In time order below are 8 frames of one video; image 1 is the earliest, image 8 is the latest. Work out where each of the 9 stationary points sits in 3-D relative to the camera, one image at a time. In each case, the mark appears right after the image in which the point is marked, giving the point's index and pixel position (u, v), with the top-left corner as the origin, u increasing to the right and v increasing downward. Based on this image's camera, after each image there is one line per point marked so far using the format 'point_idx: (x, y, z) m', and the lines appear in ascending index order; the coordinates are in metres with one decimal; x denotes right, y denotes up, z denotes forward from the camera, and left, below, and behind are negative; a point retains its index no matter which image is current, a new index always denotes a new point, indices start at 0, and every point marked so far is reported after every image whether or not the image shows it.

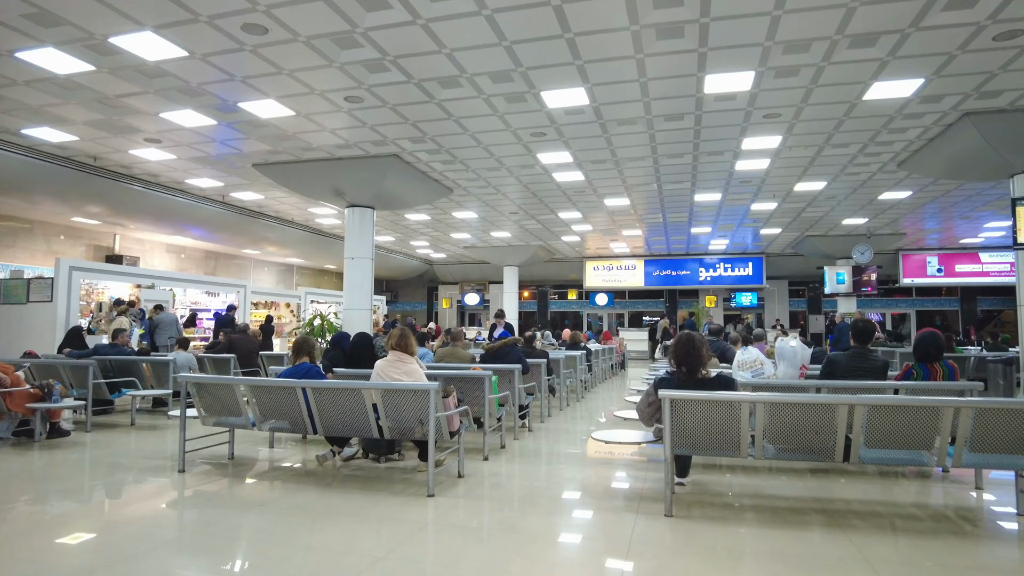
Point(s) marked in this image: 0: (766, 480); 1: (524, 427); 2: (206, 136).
0: (+1.9, -1.5, +4.4) m
1: (+0.1, -1.6, +6.5) m
2: (-4.8, +2.4, +9.0) m
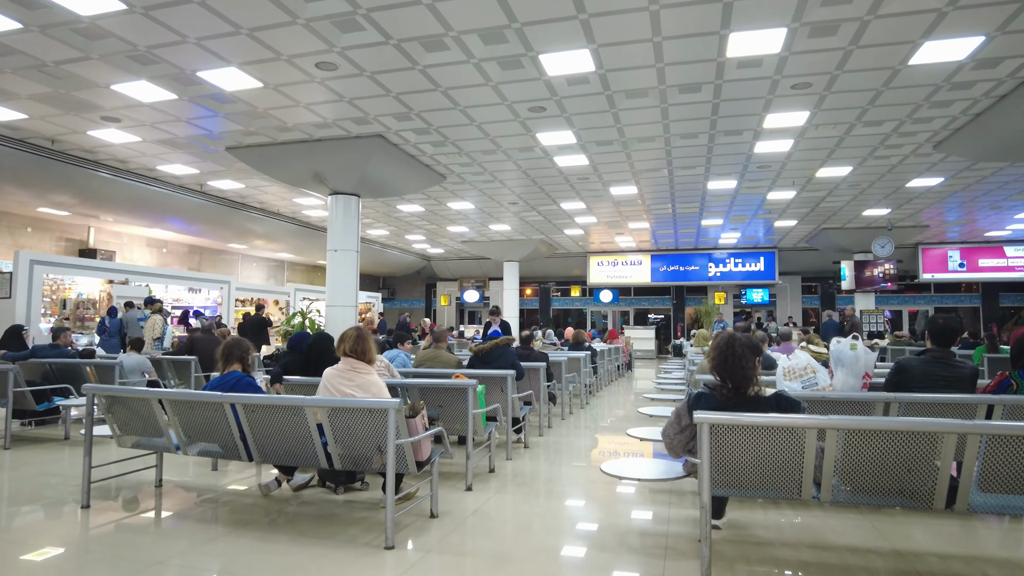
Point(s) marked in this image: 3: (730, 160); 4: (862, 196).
0: (+1.8, -1.4, +3.5) m
1: (+0.1, -1.5, +5.6) m
2: (-4.8, +2.4, +8.1) m
3: (+3.7, +2.2, +10.0) m
4: (+7.6, +2.0, +12.8) m
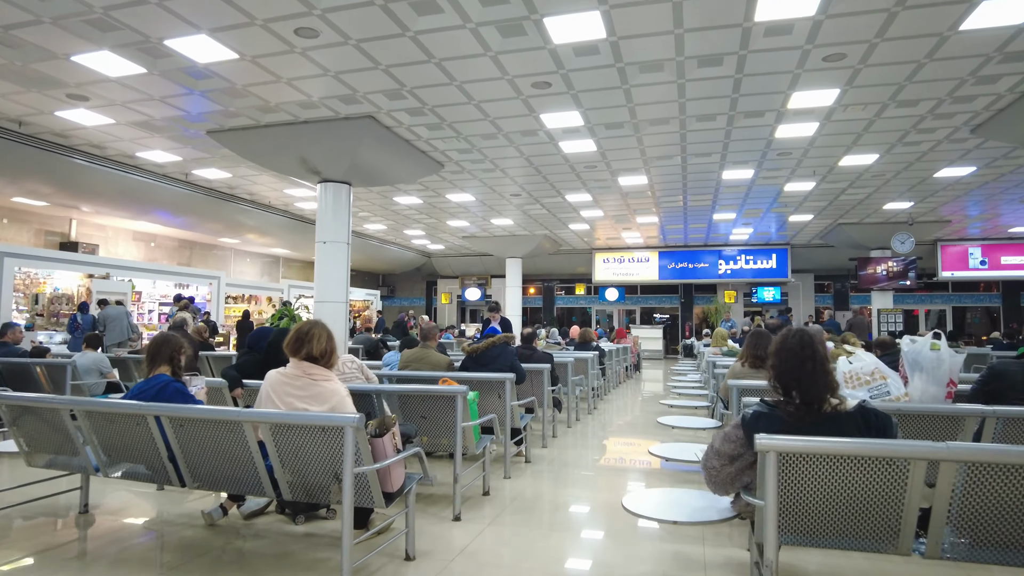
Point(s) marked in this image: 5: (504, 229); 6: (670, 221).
0: (+1.8, -1.3, +2.8) m
1: (+0.1, -1.4, +5.0) m
2: (-4.8, +2.5, +7.5) m
3: (+3.8, +2.3, +9.3) m
4: (+7.7, +2.0, +12.1) m
5: (-0.3, +1.8, +17.0) m
6: (+4.2, +1.8, +15.5) m
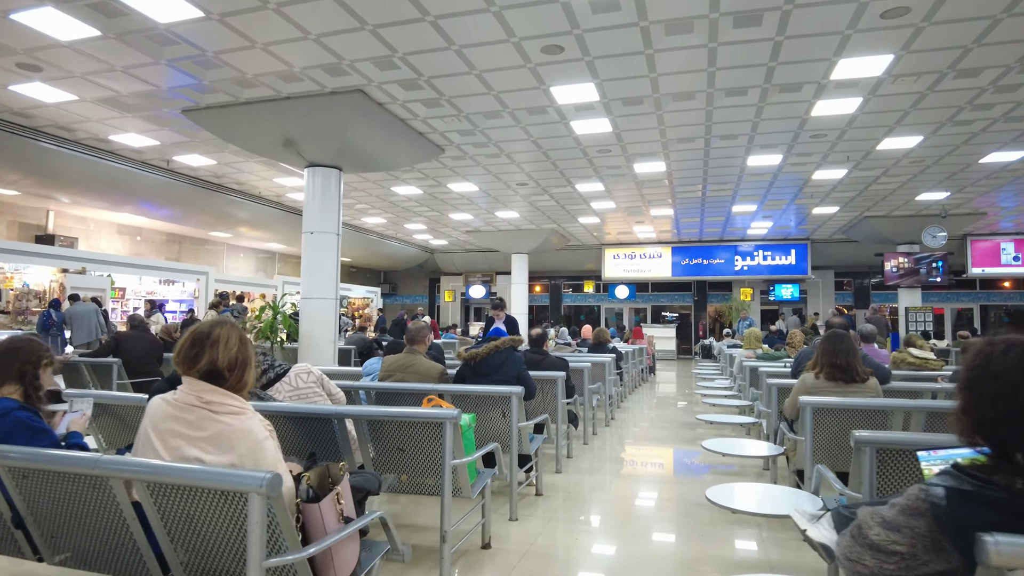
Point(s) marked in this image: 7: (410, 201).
0: (+1.9, -1.3, +1.9) m
1: (+0.1, -1.4, +4.1) m
2: (-4.7, +2.6, +6.6) m
3: (+3.9, +2.3, +8.4) m
4: (+7.8, +2.1, +11.1) m
5: (-0.1, +1.8, +16.1) m
6: (+4.4, +1.9, +14.6) m
7: (-2.4, +2.1, +13.6) m
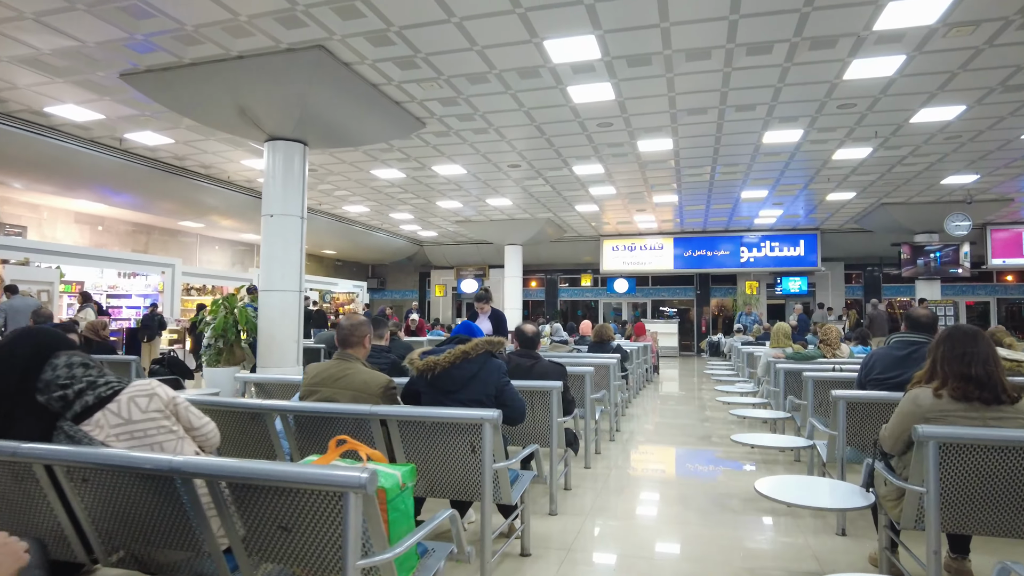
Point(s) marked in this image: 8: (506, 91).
0: (+1.8, -1.2, +0.9) m
1: (0.0, -1.3, +3.1) m
2: (-4.9, +2.7, +5.6) m
3: (+3.7, +2.5, +7.4) m
4: (+7.6, +2.3, +10.1) m
5: (-0.3, +2.0, +15.1) m
6: (+4.2, +2.1, +13.6) m
7: (-2.6, +2.2, +12.5) m
8: (-0.1, +2.5, +7.4) m
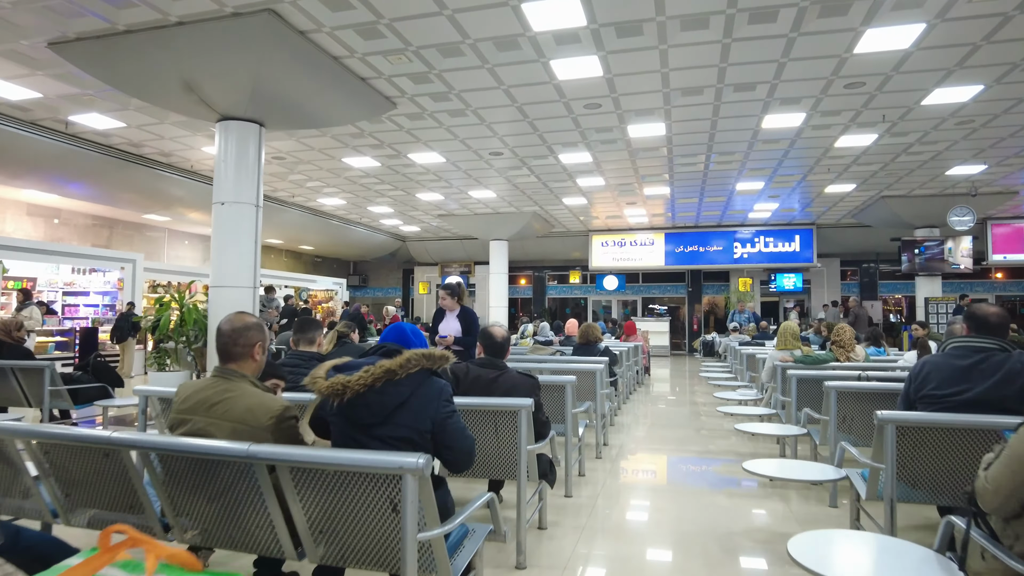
0: (+1.6, -1.2, +0.2) m
1: (-0.2, -1.3, +2.4) m
2: (-5.1, +2.7, +4.8) m
3: (+3.5, +2.5, +6.7) m
4: (+7.3, +2.3, +9.6) m
5: (-0.7, +2.1, +14.4) m
6: (+3.8, +2.1, +12.9) m
7: (-2.9, +2.3, +11.8) m
8: (-0.3, +2.6, +6.7) m
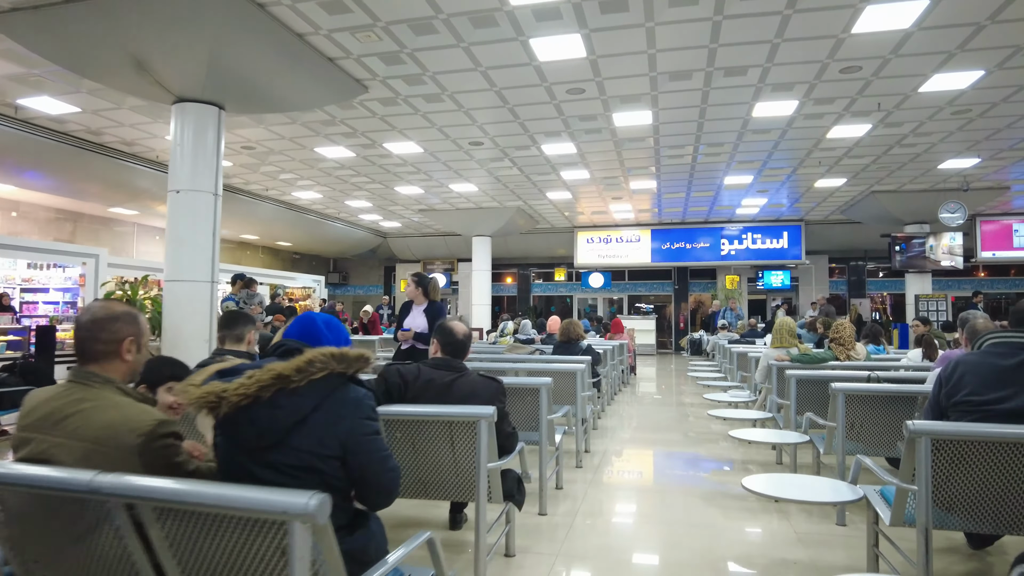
0: (+1.5, -1.1, -0.1) m
1: (-0.3, -1.2, +2.0) m
2: (-5.3, +2.8, +4.2) m
3: (+3.2, +2.6, +6.4) m
4: (+7.0, +2.4, +9.3) m
5: (-1.1, +2.2, +13.9) m
6: (+3.5, +2.2, +12.6) m
7: (-3.3, +2.3, +11.3) m
8: (-0.6, +2.6, +6.2) m
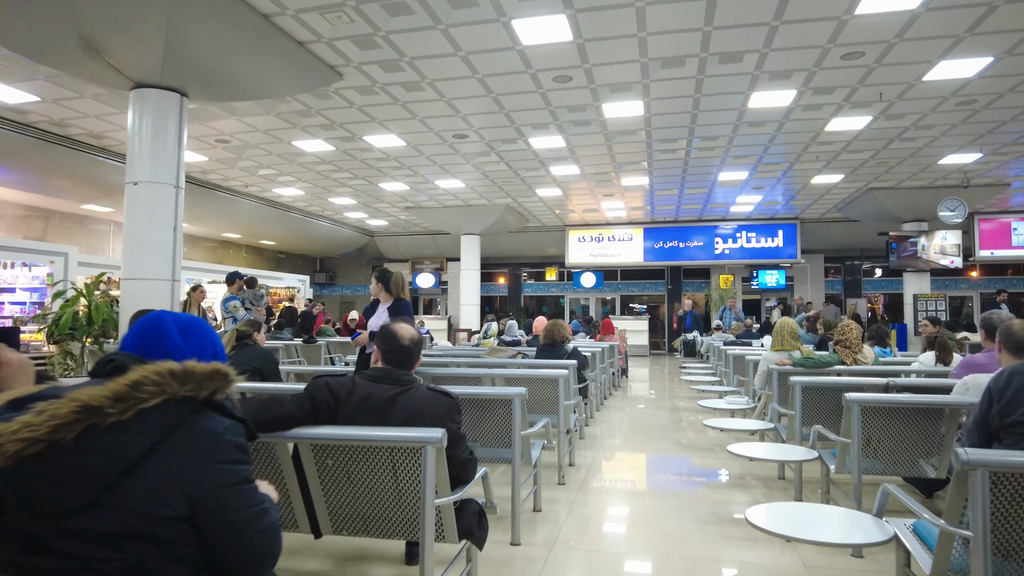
0: (+1.4, -1.1, -0.5) m
1: (-0.5, -1.2, +1.6) m
2: (-5.5, +2.8, +3.8) m
3: (+3.0, +2.6, +6.0) m
4: (+6.8, +2.4, +9.0) m
5: (-1.4, +2.2, +13.5) m
6: (+3.2, +2.2, +12.2) m
7: (-3.5, +2.4, +10.8) m
8: (-0.8, +2.6, +5.8) m
